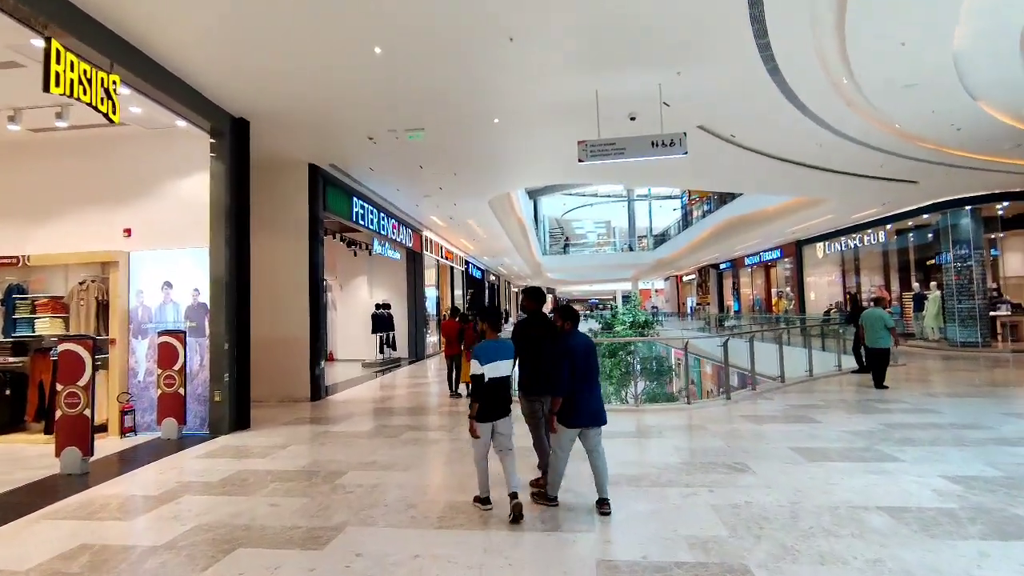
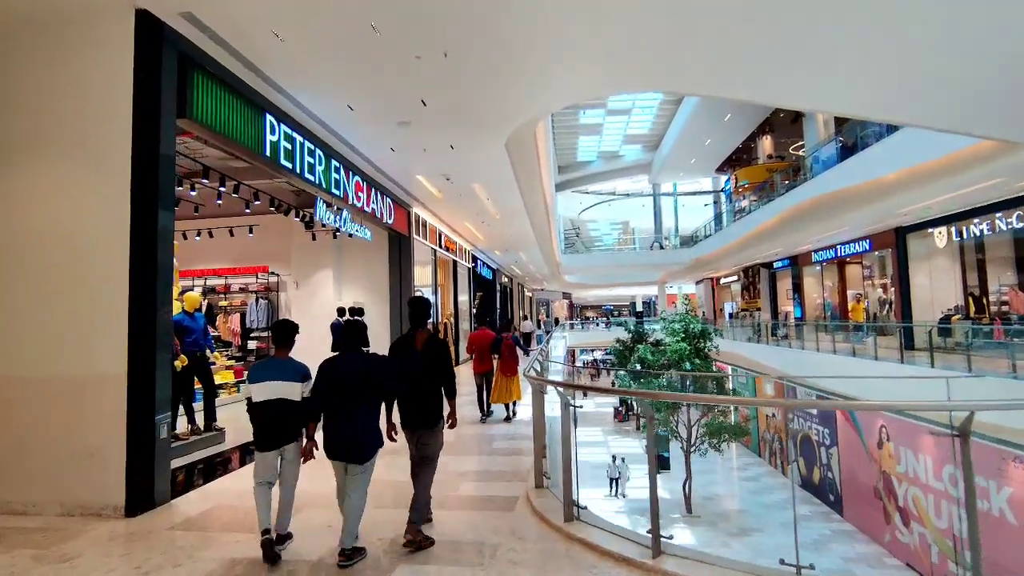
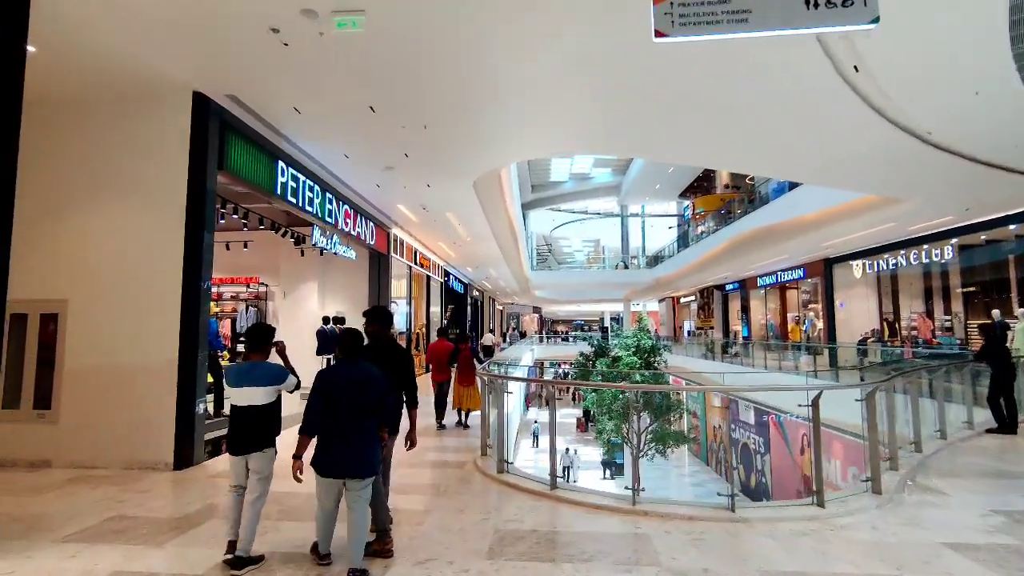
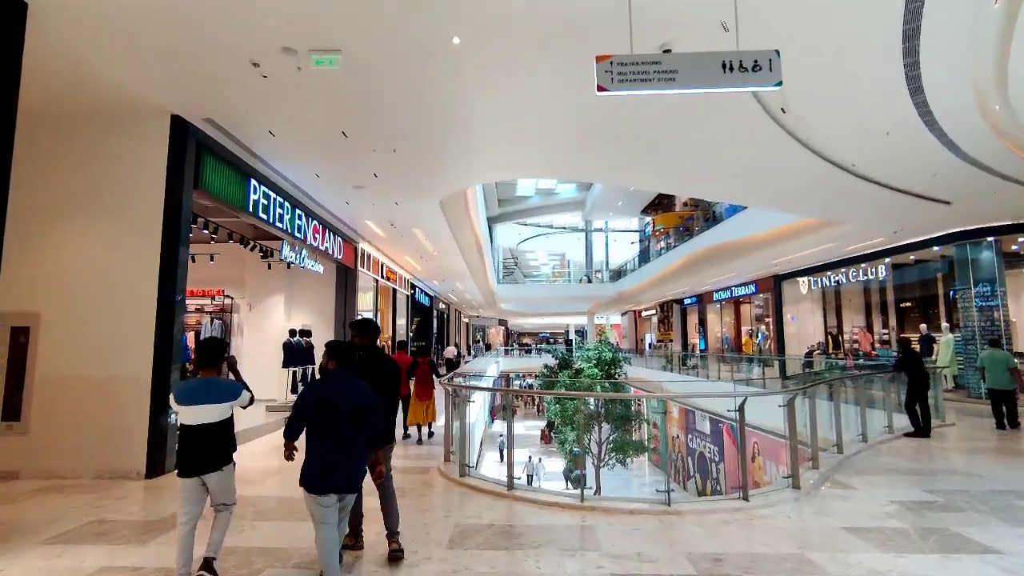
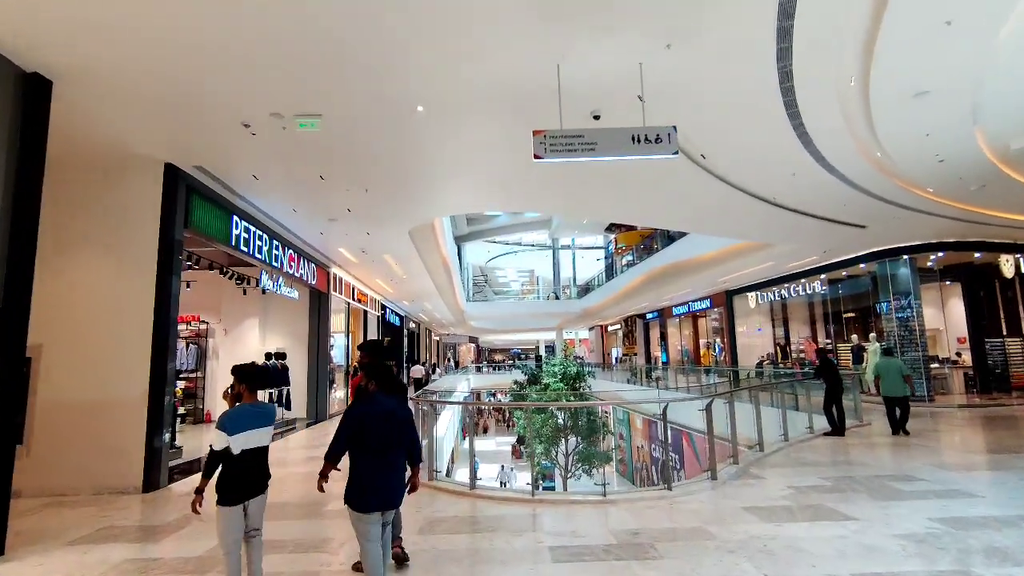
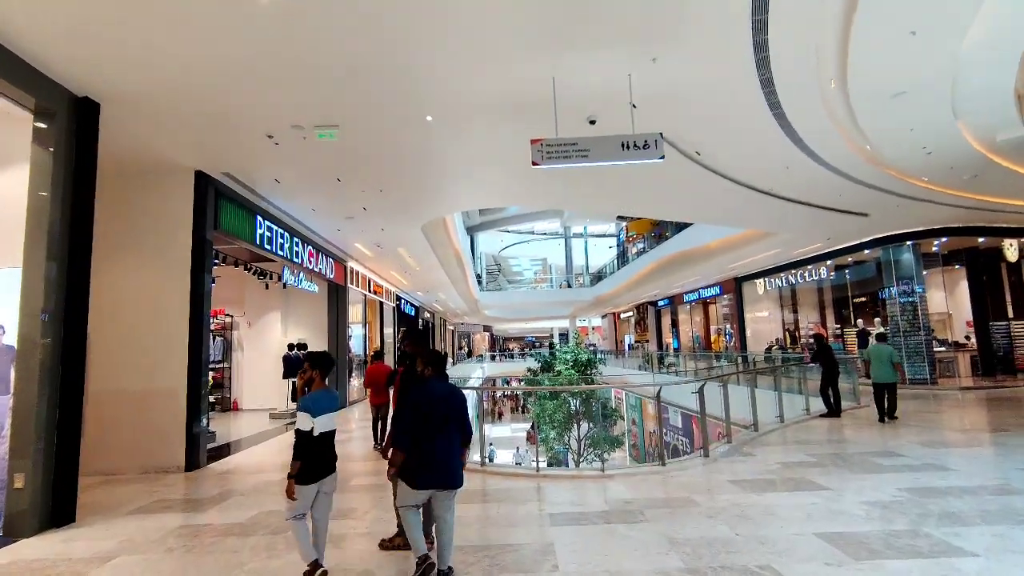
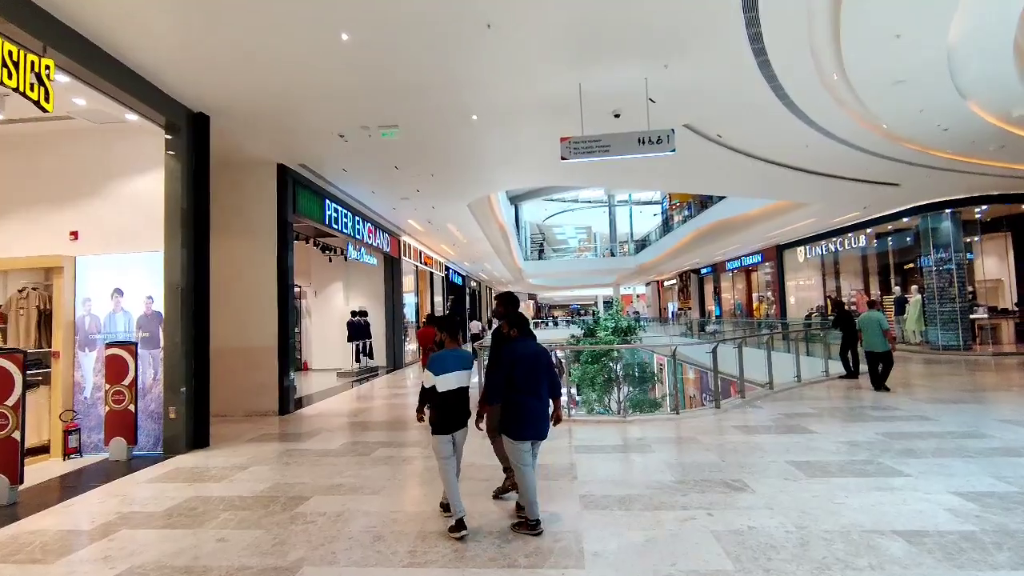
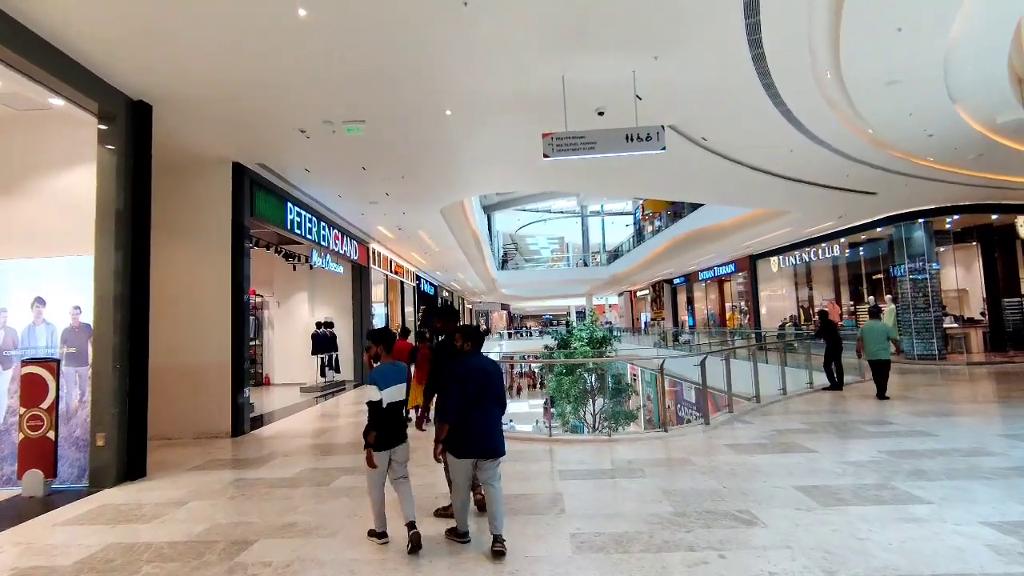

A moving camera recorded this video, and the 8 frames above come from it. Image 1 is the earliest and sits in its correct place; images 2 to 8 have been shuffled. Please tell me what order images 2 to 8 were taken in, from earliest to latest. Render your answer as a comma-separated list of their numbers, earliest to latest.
7, 8, 6, 5, 4, 3, 2
